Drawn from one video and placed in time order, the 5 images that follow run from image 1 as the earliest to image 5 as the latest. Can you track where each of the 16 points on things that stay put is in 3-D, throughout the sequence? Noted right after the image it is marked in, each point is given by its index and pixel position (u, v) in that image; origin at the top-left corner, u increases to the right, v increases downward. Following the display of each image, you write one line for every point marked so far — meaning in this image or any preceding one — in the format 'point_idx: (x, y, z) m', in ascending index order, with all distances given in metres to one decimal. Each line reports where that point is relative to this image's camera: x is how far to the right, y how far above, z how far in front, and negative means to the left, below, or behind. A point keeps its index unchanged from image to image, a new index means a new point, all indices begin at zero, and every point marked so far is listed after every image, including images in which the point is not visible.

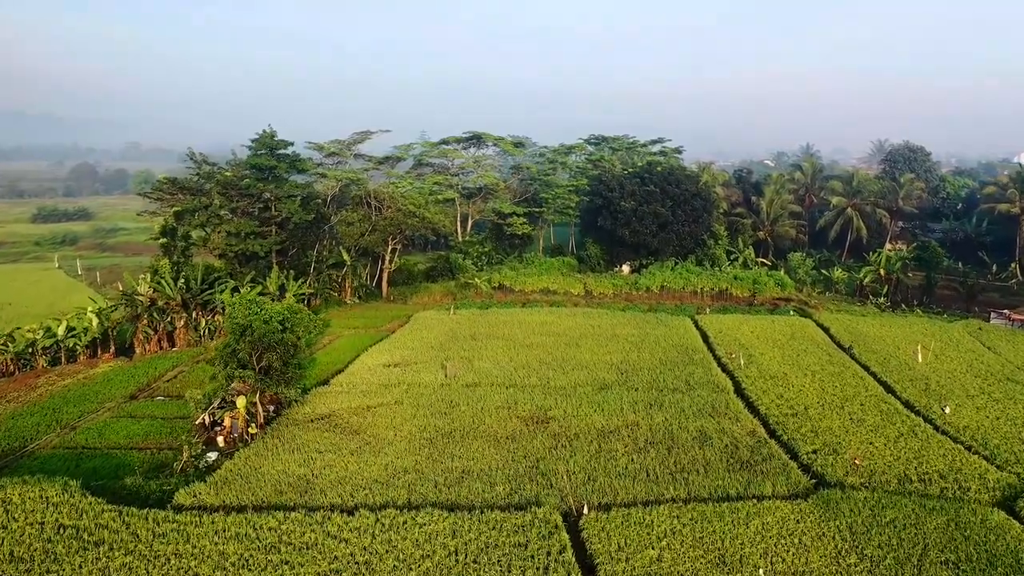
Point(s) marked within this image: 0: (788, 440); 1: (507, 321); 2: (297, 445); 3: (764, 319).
0: (+4.9, -2.7, +11.4) m
1: (-0.1, -1.0, +19.1) m
2: (-3.7, -2.7, +10.9) m
3: (+7.9, -1.0, +20.0) m
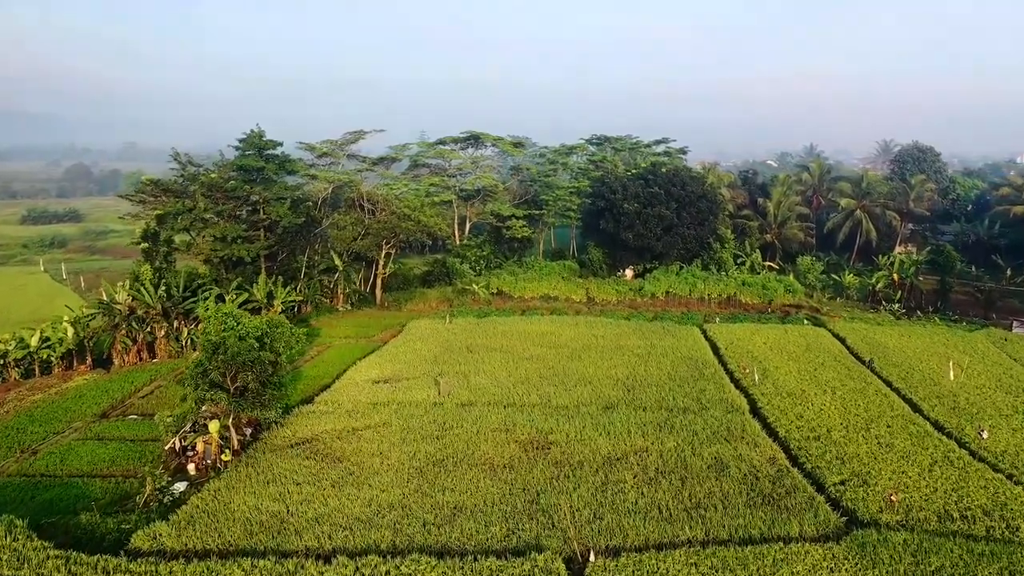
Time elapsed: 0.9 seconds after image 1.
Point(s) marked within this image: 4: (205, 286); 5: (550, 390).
0: (+4.9, -3.0, +10.4) m
1: (-0.2, -1.2, +18.2) m
2: (-3.7, -2.9, +9.9) m
3: (+7.9, -1.2, +19.0) m
4: (-9.5, +0.1, +19.6) m
5: (+0.8, -2.2, +13.5) m
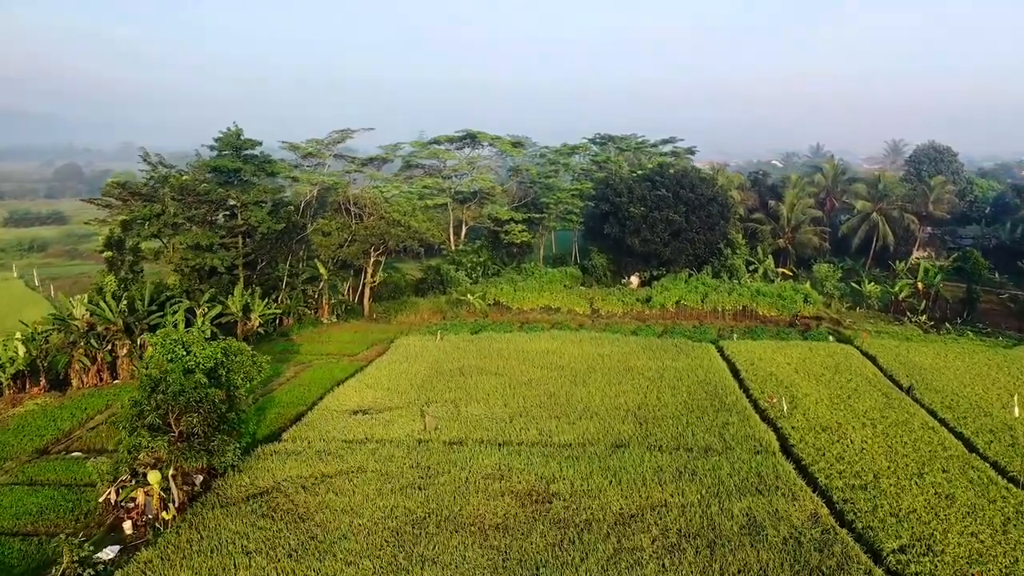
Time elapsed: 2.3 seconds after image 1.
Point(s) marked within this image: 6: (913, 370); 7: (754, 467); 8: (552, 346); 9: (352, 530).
0: (+4.8, -3.3, +8.7) m
1: (-0.2, -1.6, +16.5) m
2: (-3.8, -3.3, +8.3) m
3: (+7.8, -1.6, +17.3) m
4: (-9.5, -0.3, +18.0) m
5: (+0.7, -2.5, +11.9) m
6: (+9.8, -2.0, +15.5) m
7: (+3.9, -2.9, +10.3) m
8: (+1.1, -1.5, +16.7) m
9: (-2.2, -3.3, +8.6) m
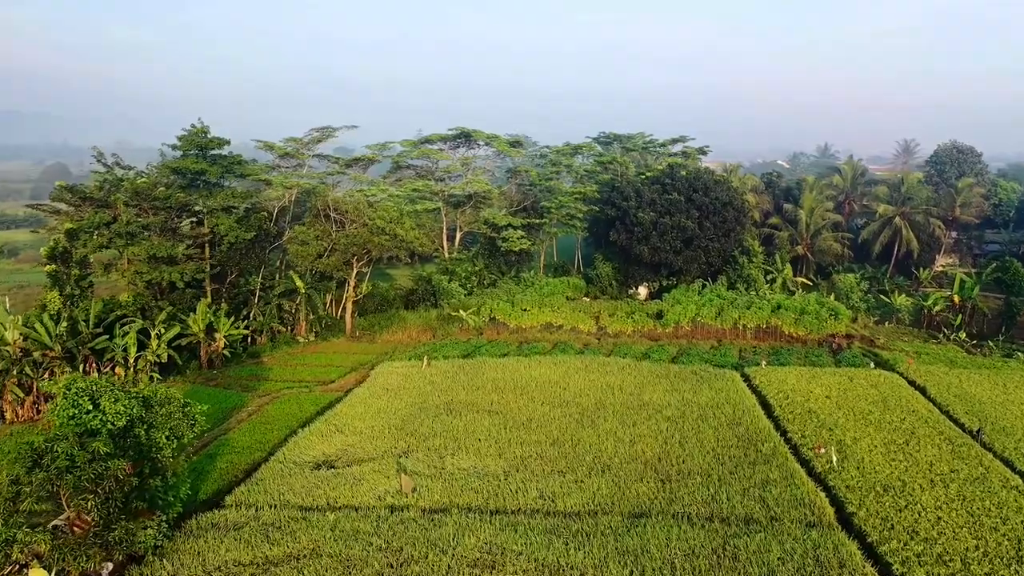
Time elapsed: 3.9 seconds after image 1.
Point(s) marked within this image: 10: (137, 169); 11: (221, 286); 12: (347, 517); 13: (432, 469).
0: (+4.7, -3.8, +6.6) m
1: (-0.3, -2.0, +14.4) m
2: (-3.9, -3.8, +6.2) m
3: (+7.7, -2.0, +15.2) m
4: (-9.6, -0.7, +15.8) m
5: (+0.7, -3.0, +9.8) m
6: (+9.7, -2.4, +13.4) m
7: (+3.9, -3.4, +8.2) m
8: (+1.0, -2.0, +14.6) m
9: (-2.2, -3.7, +6.5) m
10: (-10.8, +3.4, +18.2) m
11: (-8.6, 0.0, +18.8) m
12: (-2.3, -3.2, +8.9) m
13: (-1.3, -2.9, +10.3) m
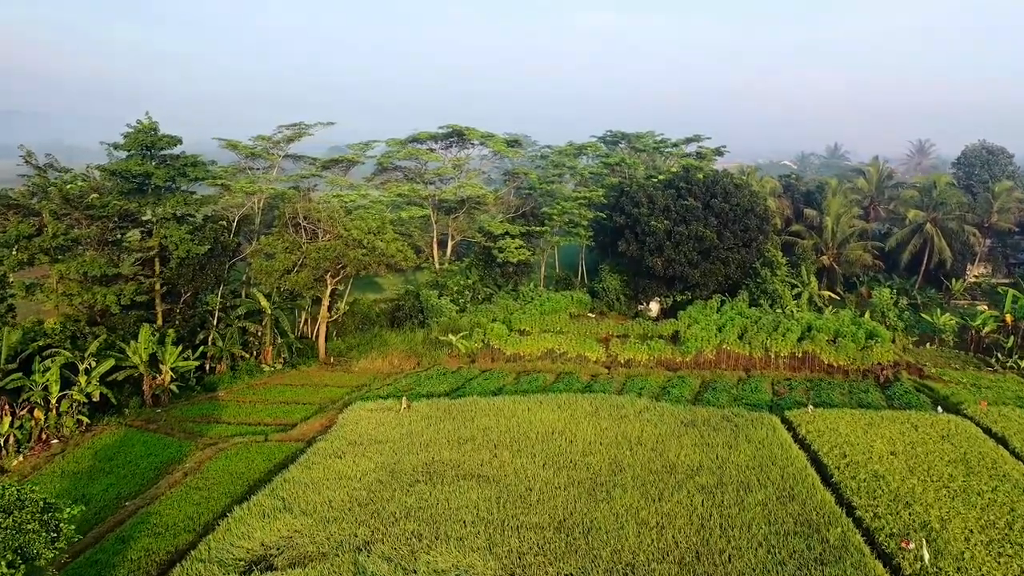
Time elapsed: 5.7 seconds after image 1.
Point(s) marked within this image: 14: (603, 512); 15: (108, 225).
0: (+4.7, -4.4, +4.1) m
1: (-0.4, -2.6, +11.9) m
2: (-4.0, -4.3, +3.7) m
3: (+7.7, -2.6, +12.7) m
4: (-9.7, -1.3, +13.4) m
5: (+0.6, -3.6, +7.3) m
6: (+9.6, -3.0, +10.9) m
7: (+3.8, -3.9, +5.8) m
8: (+0.9, -2.5, +12.1) m
9: (-2.3, -4.3, +4.0) m
10: (-10.8, +2.9, +15.7) m
11: (-8.7, -0.5, +16.3) m
12: (-2.4, -3.8, +6.4) m
13: (-1.4, -3.5, +7.8) m
14: (+1.3, -3.2, +9.1) m
15: (-9.4, +1.5, +14.7) m
